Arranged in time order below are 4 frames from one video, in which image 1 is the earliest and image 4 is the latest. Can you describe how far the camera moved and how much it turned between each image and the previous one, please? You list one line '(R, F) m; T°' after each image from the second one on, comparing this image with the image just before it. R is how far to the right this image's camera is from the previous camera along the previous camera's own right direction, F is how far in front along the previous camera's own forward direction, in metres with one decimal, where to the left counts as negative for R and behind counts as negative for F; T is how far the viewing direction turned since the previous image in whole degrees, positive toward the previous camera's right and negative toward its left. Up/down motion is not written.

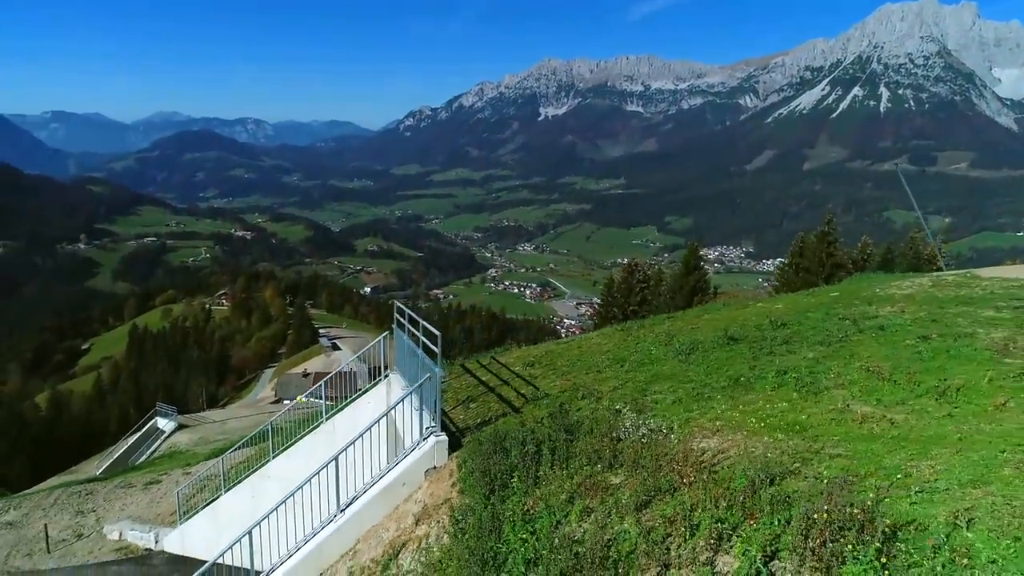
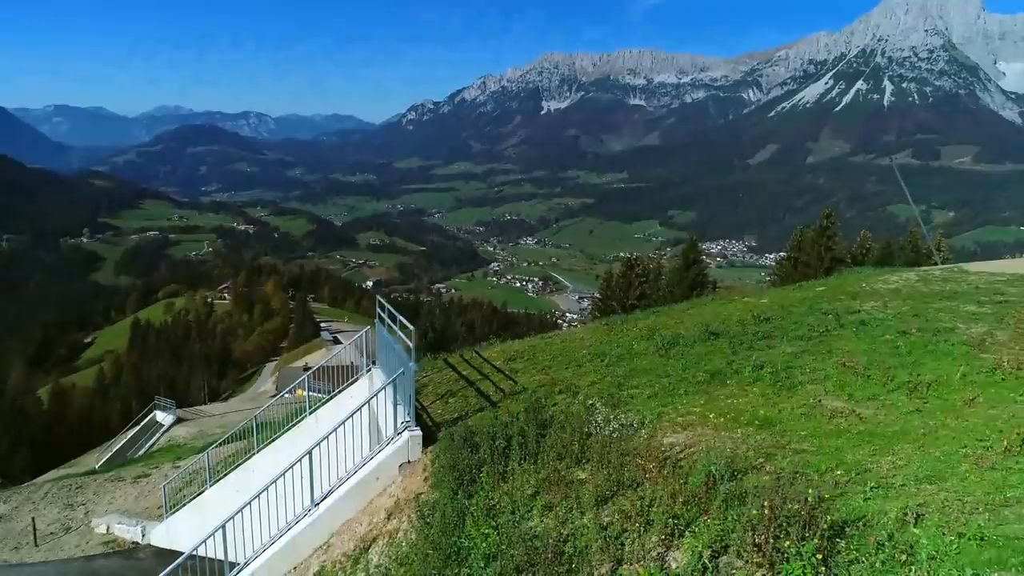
(-2.4, +1.4) m; 0°
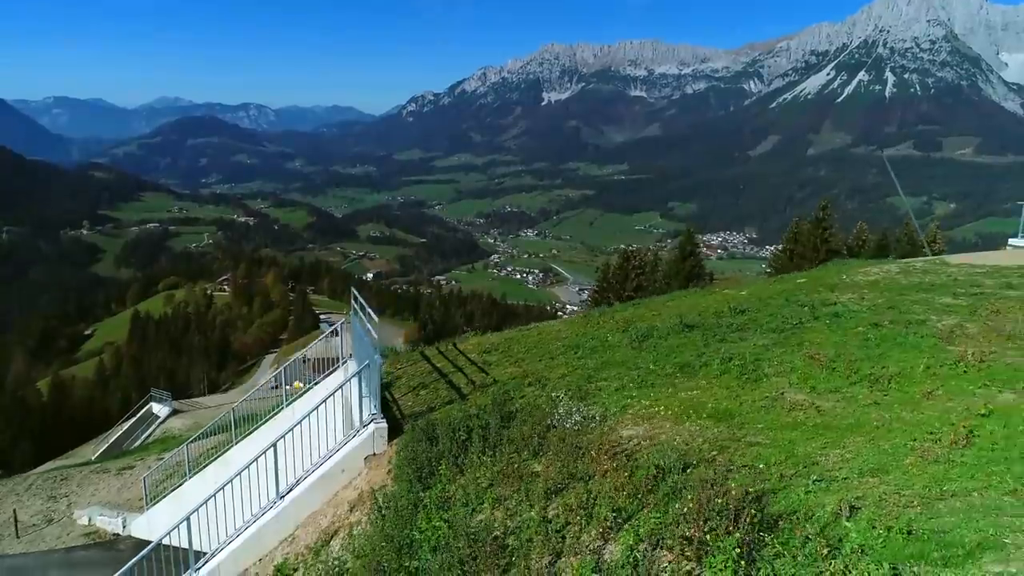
(+0.4, 0.0) m; 0°
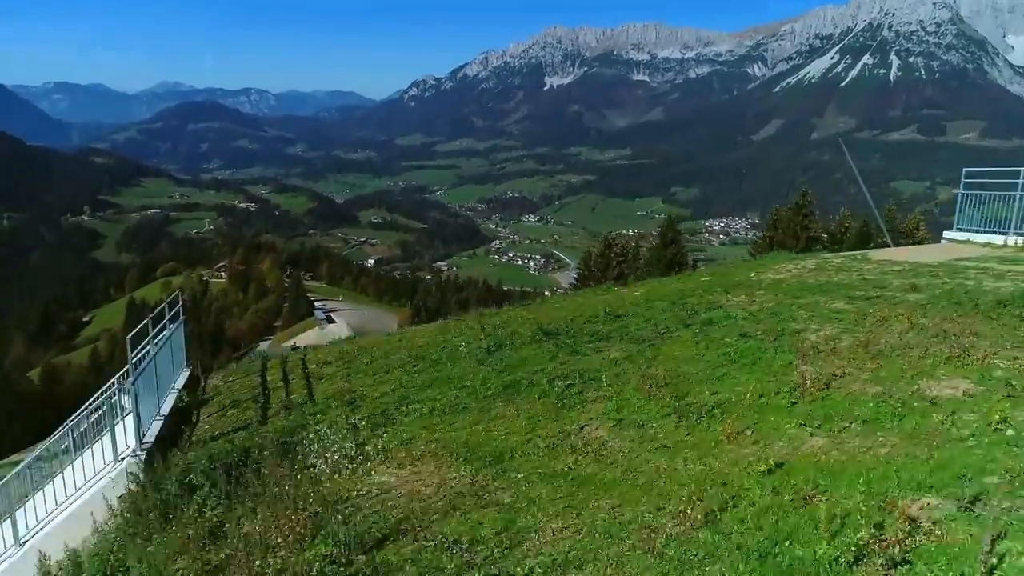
(+1.9, +1.1) m; 0°
